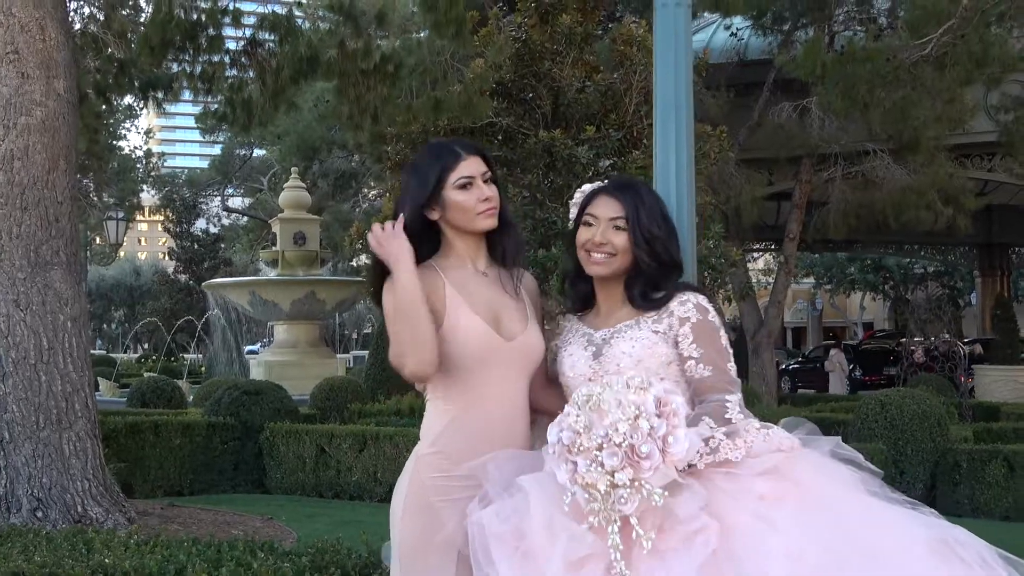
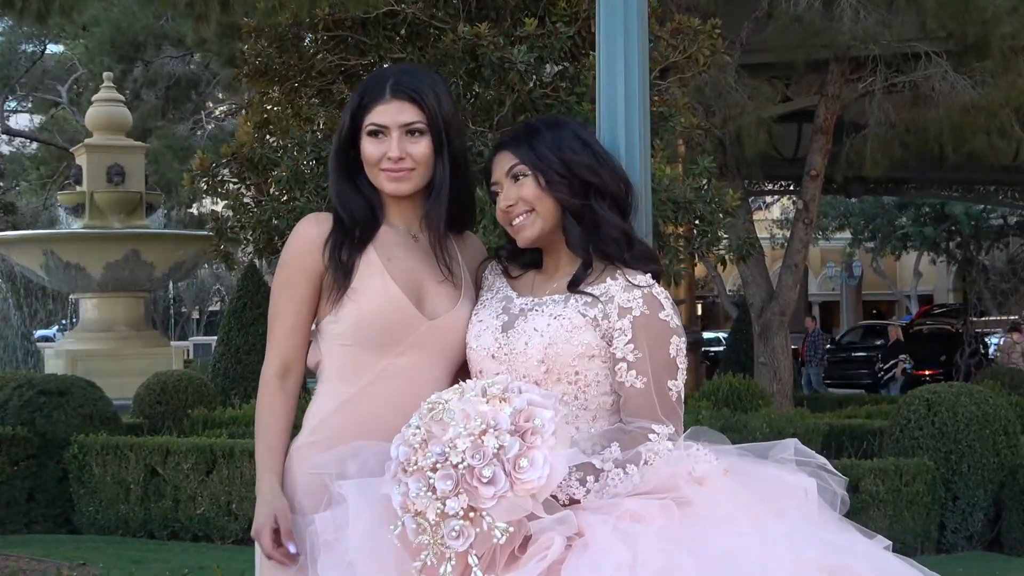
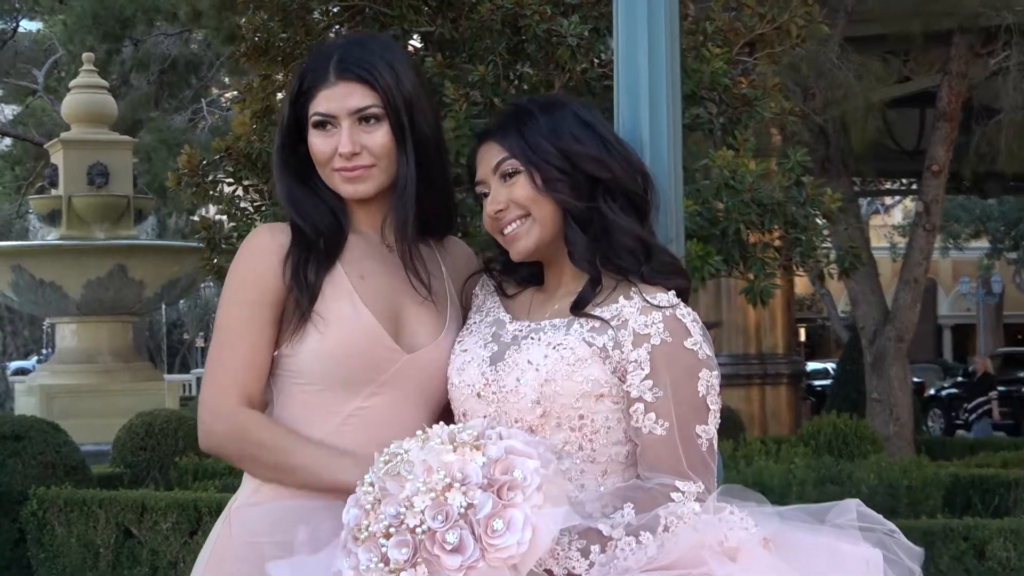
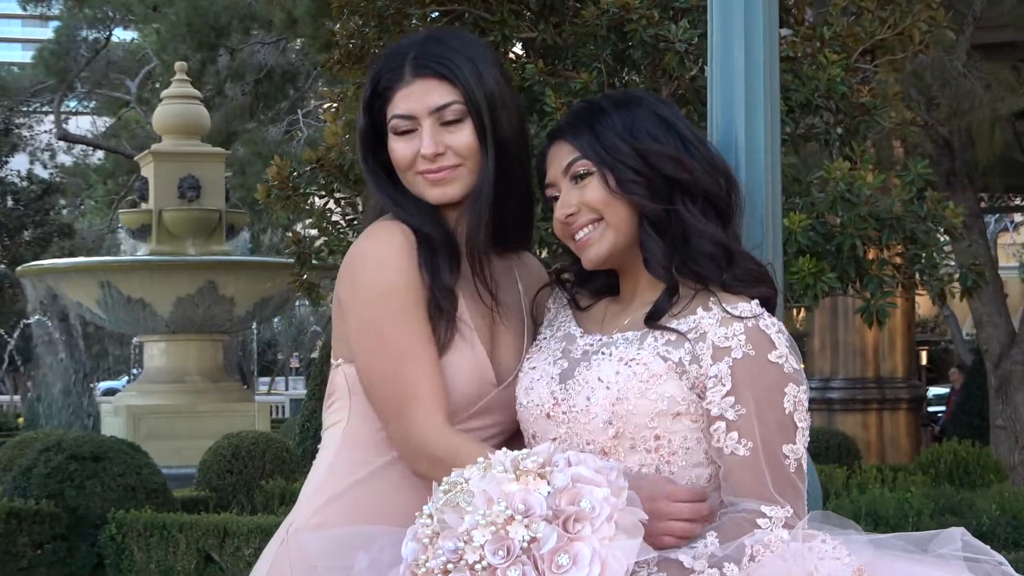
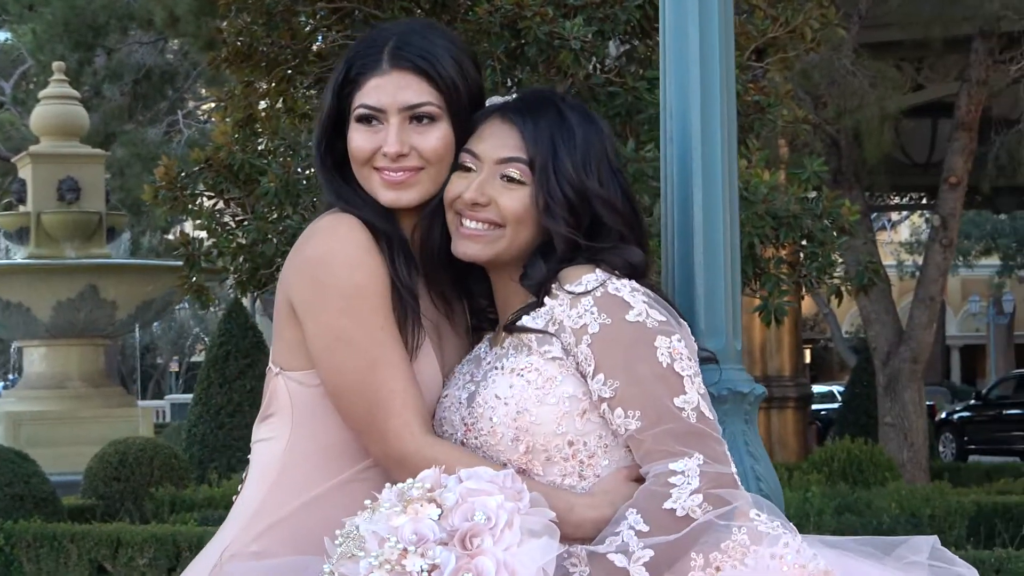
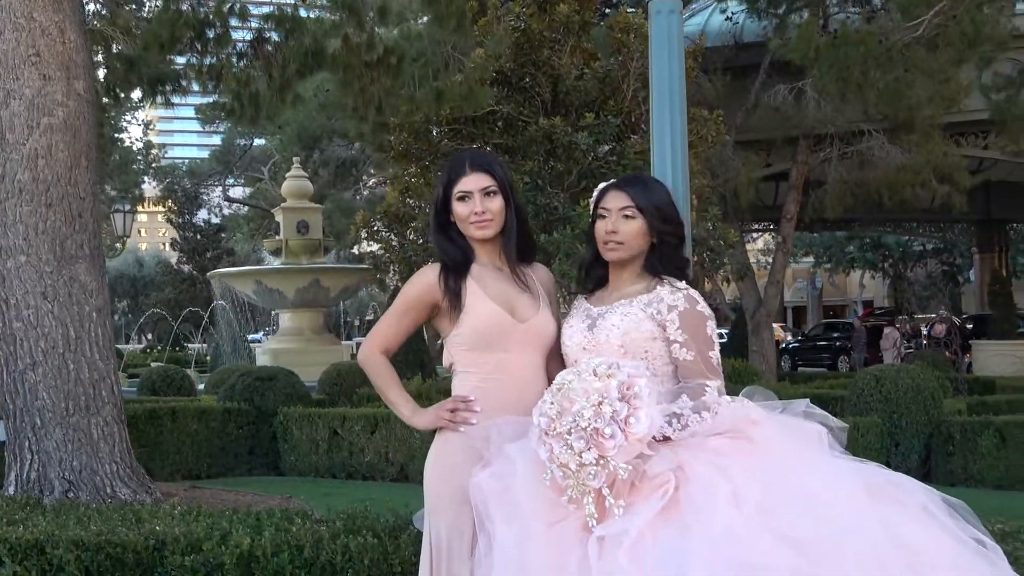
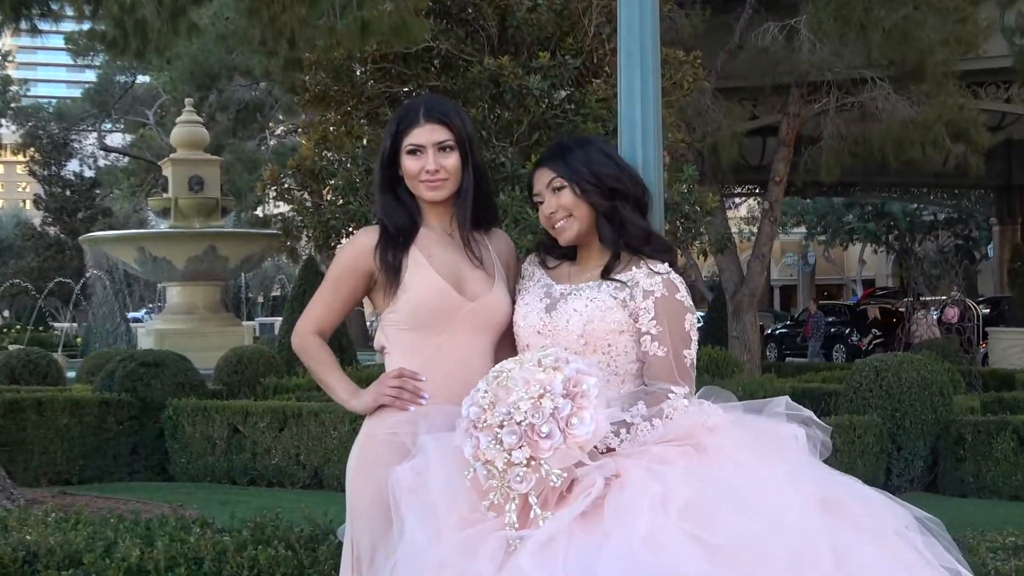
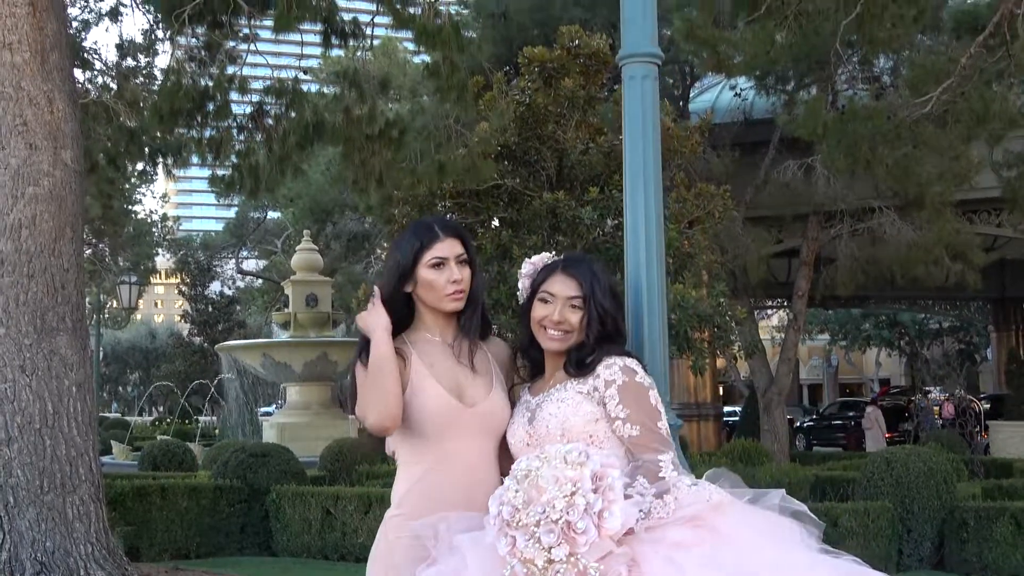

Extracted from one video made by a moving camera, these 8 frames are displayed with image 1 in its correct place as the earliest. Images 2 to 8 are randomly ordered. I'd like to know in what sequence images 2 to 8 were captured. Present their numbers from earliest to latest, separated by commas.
8, 6, 7, 2, 3, 4, 5
